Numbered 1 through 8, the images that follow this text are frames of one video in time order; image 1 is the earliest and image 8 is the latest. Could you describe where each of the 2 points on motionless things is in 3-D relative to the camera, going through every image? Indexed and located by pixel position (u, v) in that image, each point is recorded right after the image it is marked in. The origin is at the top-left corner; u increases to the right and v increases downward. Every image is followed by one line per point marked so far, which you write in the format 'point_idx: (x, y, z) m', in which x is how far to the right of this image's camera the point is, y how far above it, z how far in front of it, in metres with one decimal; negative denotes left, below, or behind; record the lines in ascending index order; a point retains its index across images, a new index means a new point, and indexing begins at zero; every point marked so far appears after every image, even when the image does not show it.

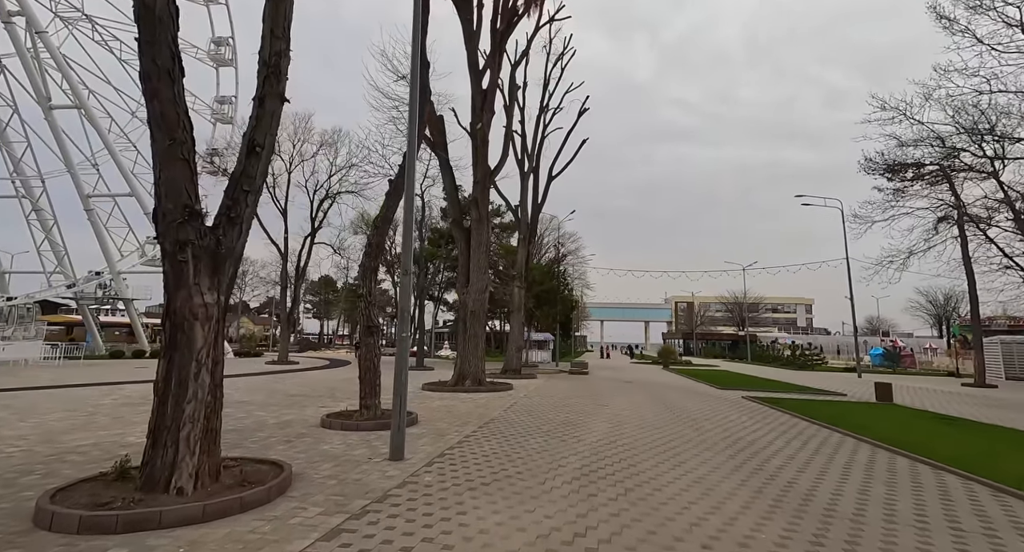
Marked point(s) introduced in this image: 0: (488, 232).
0: (-1.0, +1.9, +19.3) m
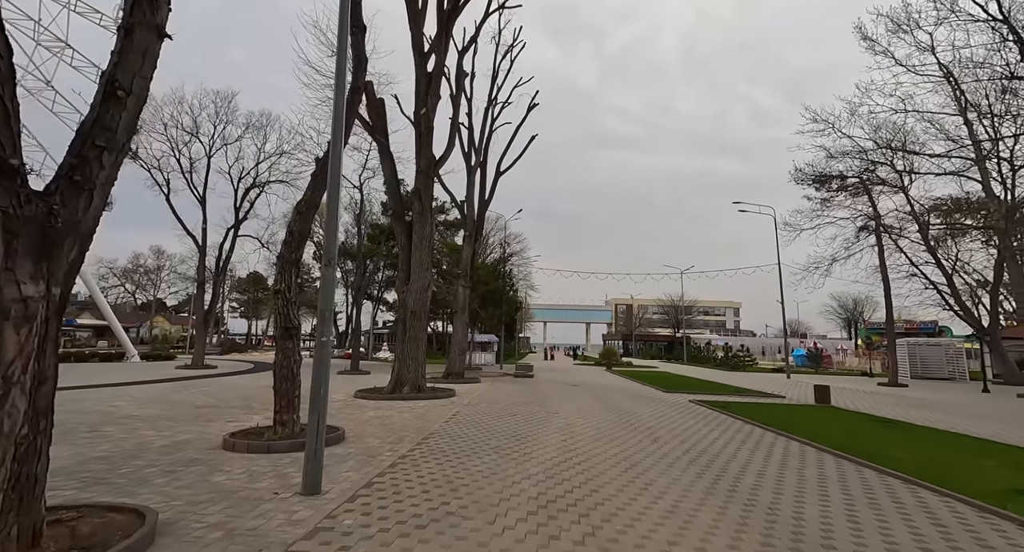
0: (-3.0, +1.9, +18.0) m
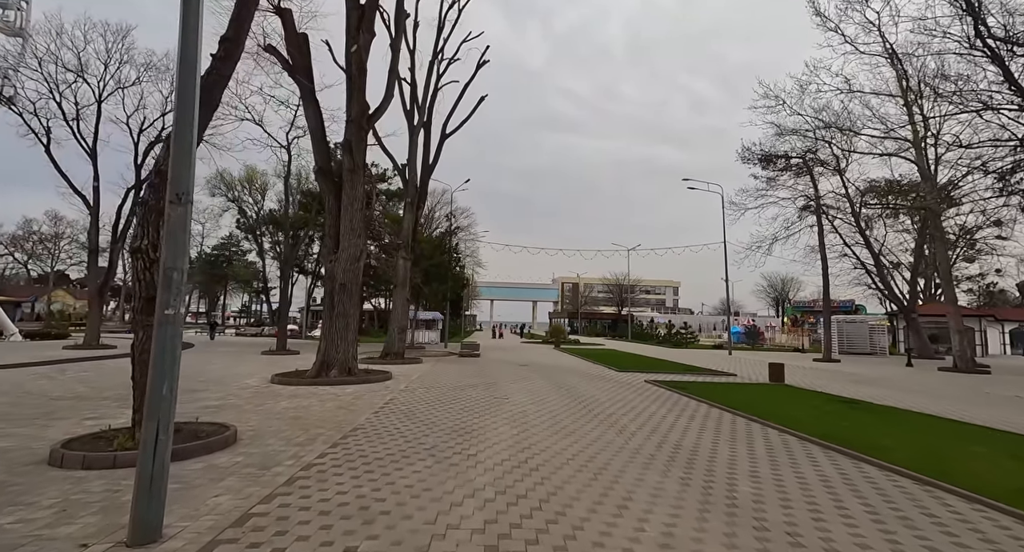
0: (-4.8, +3.0, +15.7) m
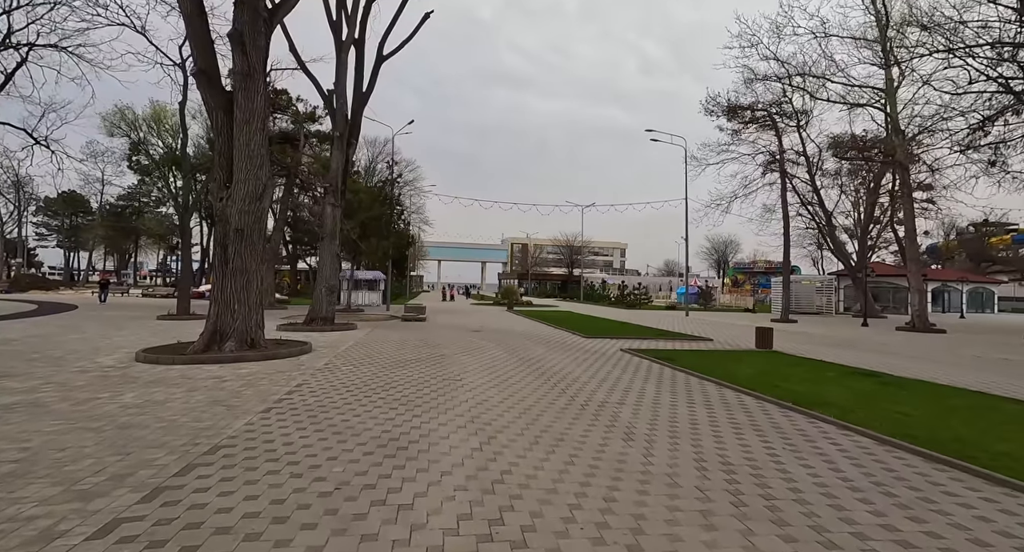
0: (-5.9, +4.3, +11.8) m
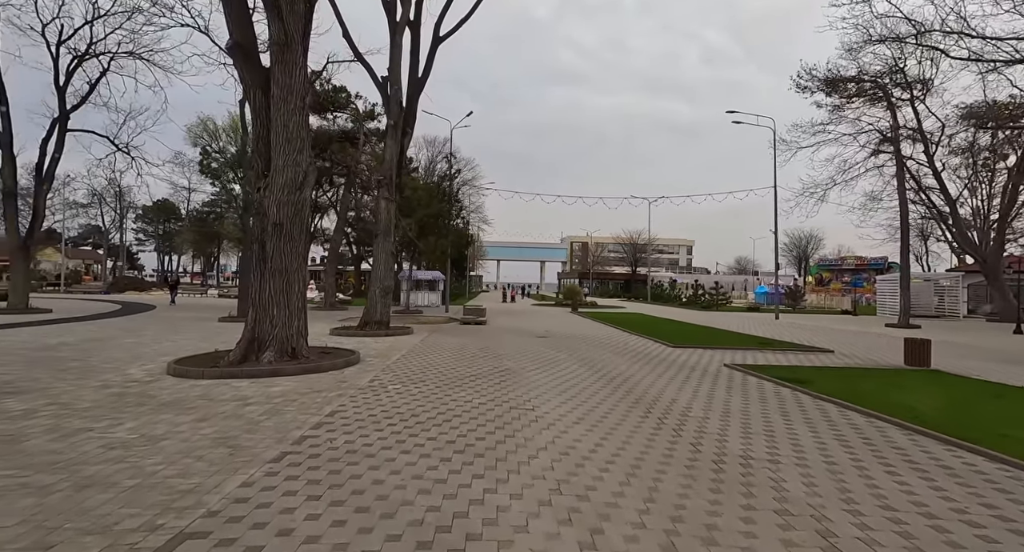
0: (-4.3, +4.3, +10.3) m
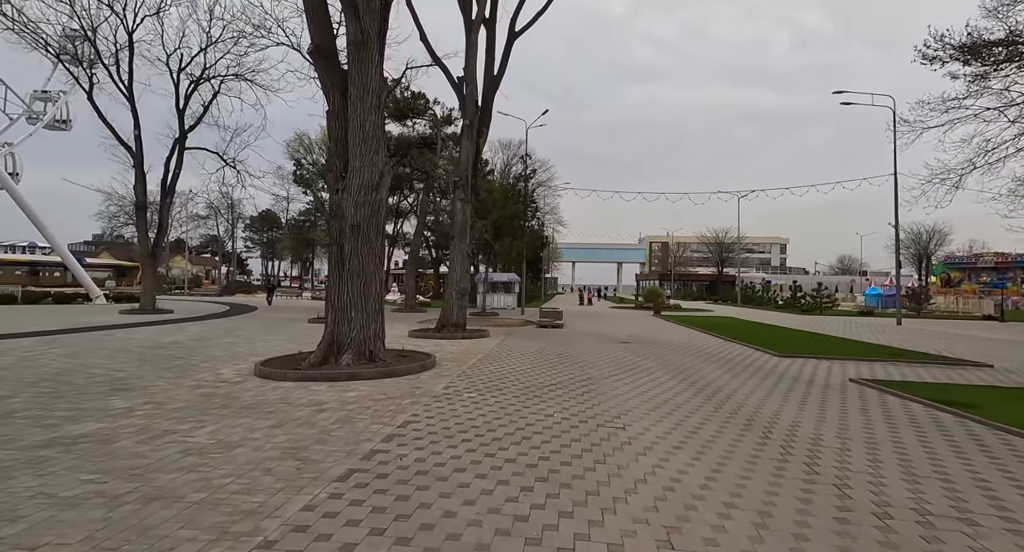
0: (-2.7, +4.3, +10.1) m
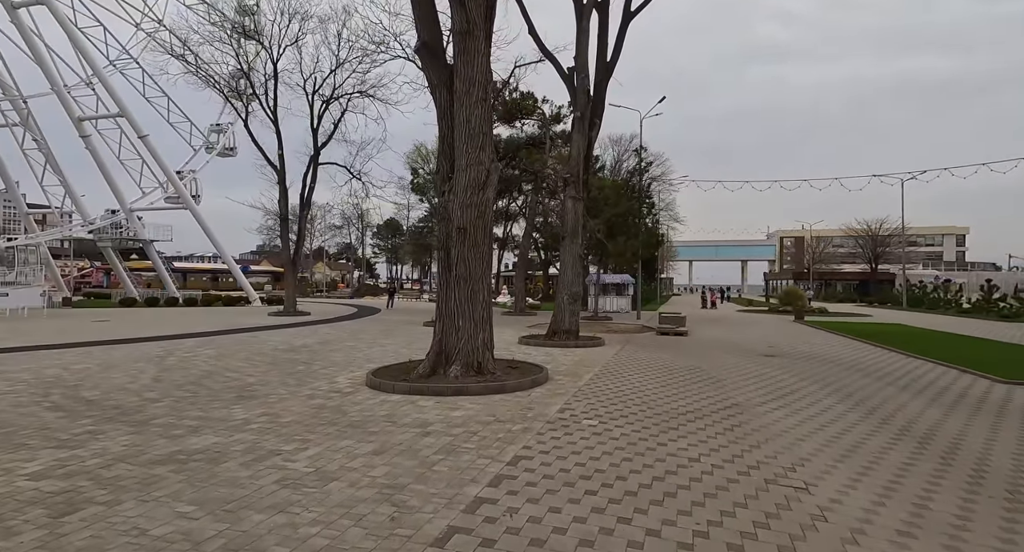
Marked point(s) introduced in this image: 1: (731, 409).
0: (-0.5, +4.1, +9.4) m
1: (+3.7, -2.3, +8.4) m
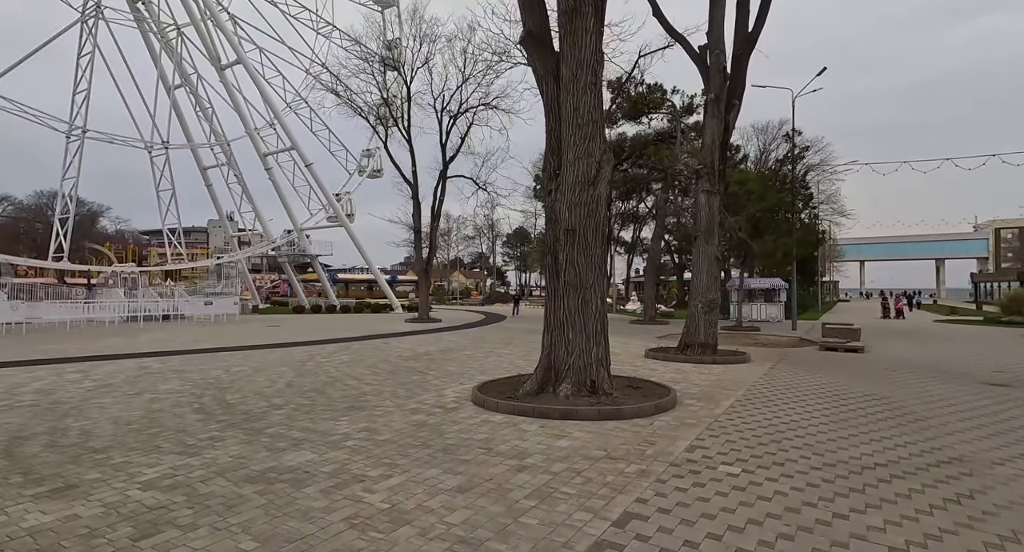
0: (+1.4, +4.0, +8.3) m
1: (+5.3, -2.3, +6.2) m
